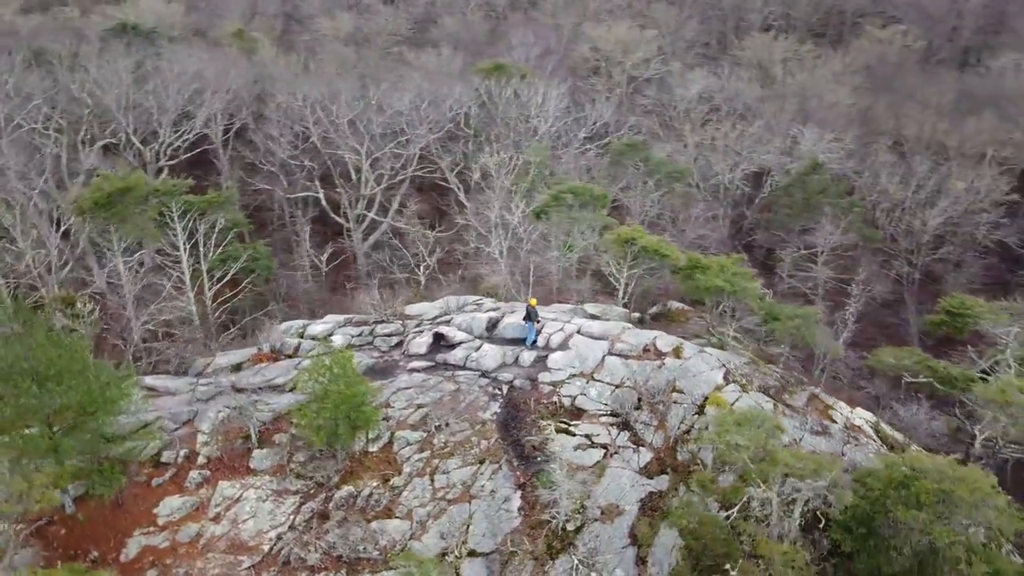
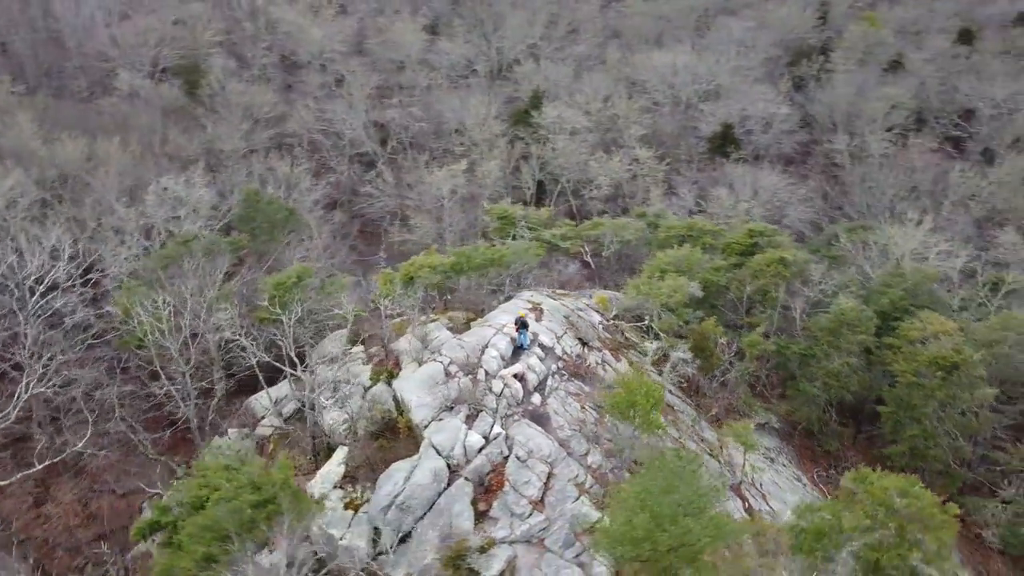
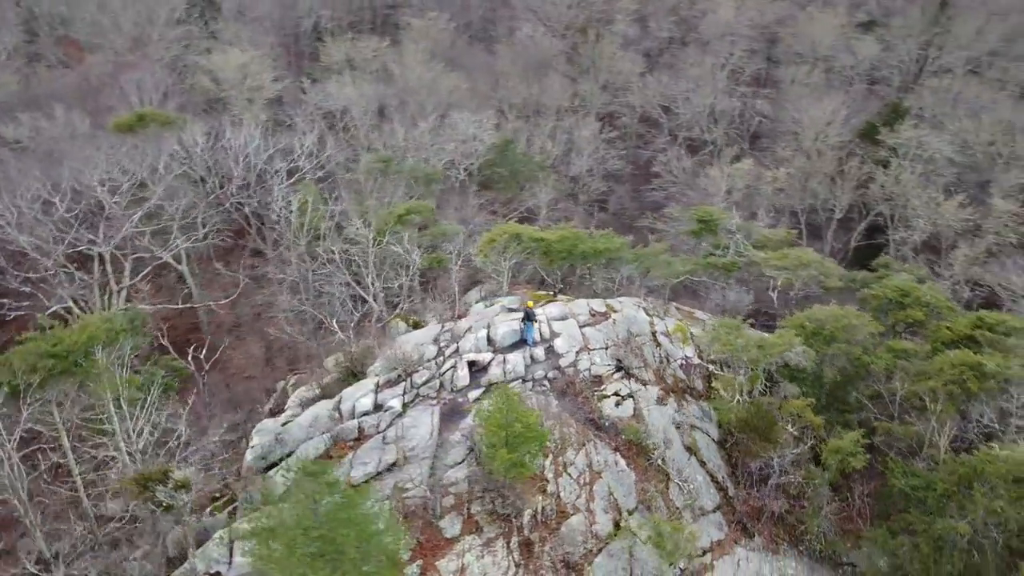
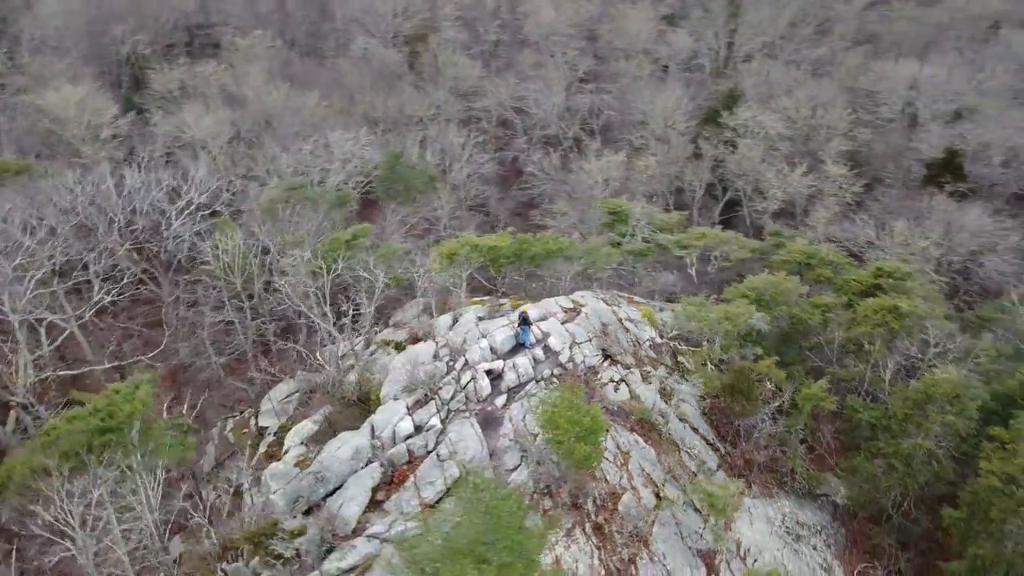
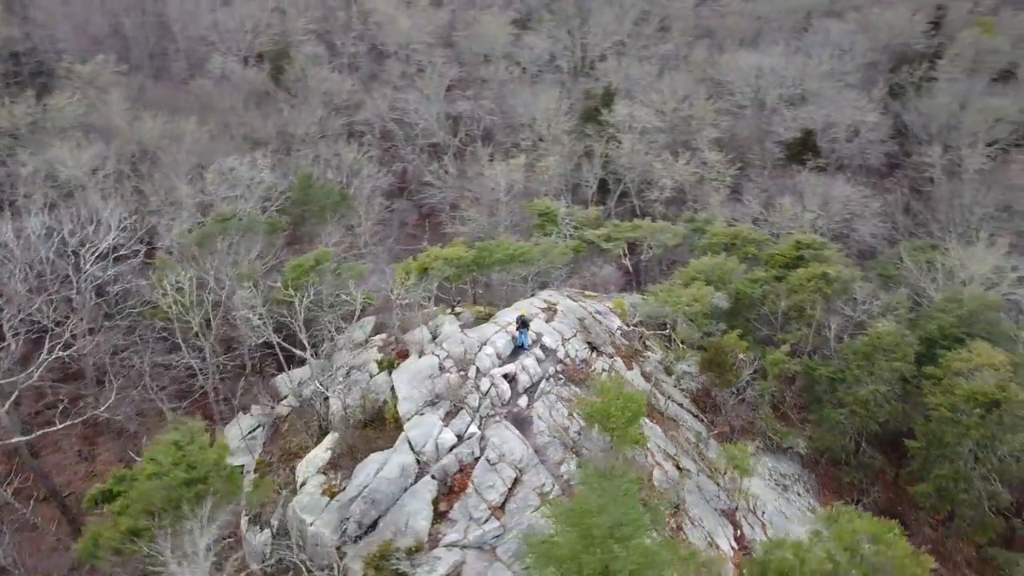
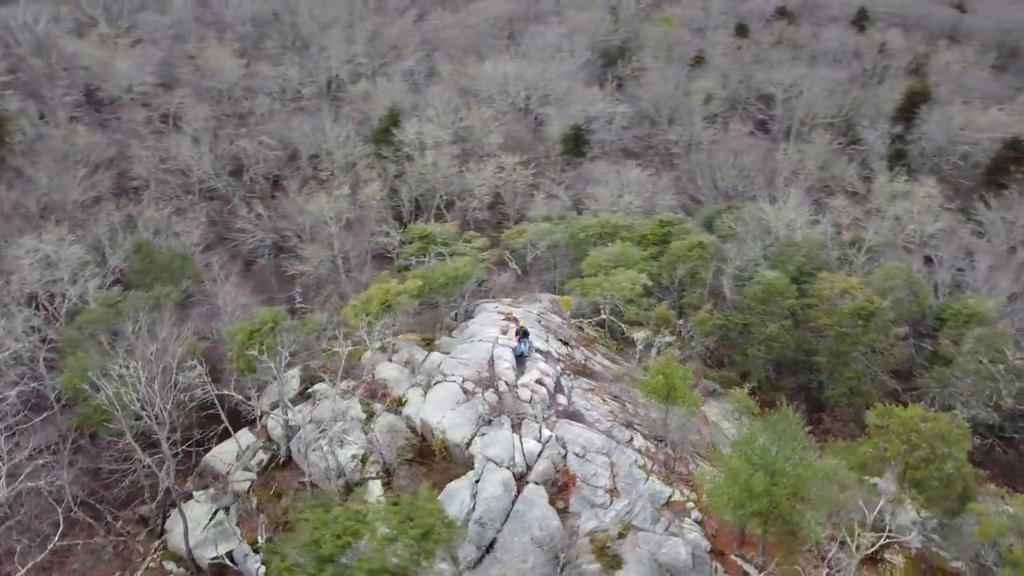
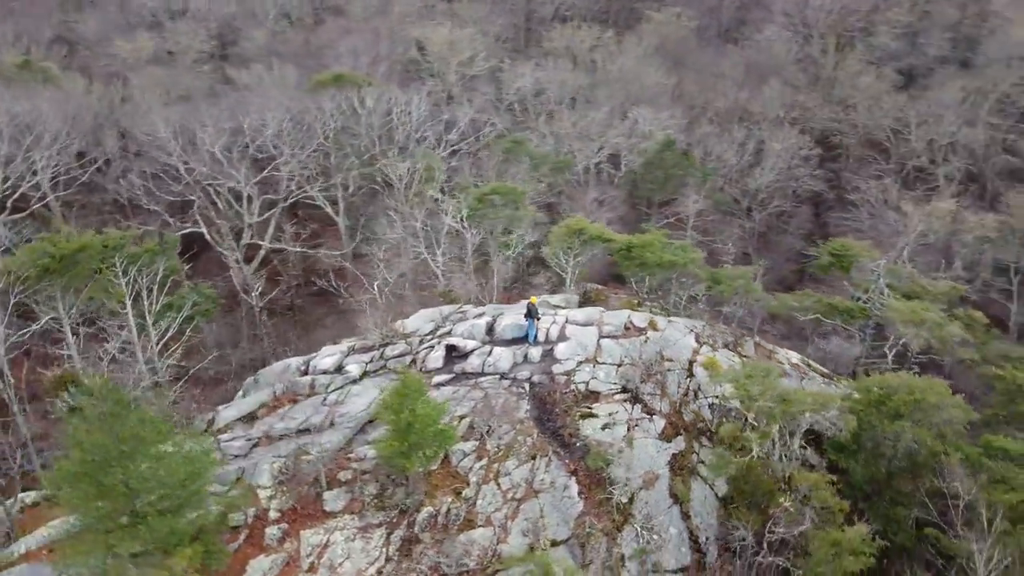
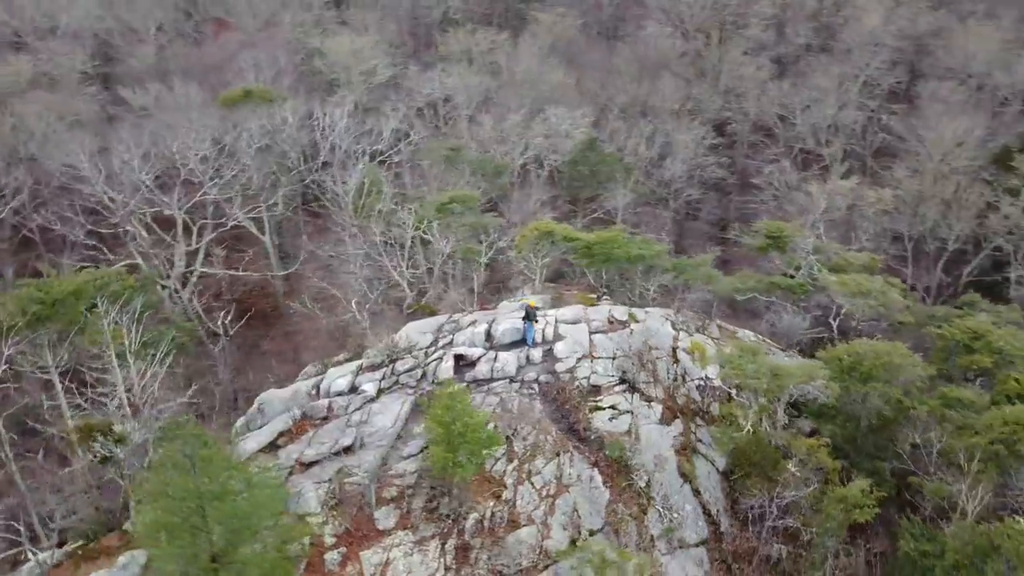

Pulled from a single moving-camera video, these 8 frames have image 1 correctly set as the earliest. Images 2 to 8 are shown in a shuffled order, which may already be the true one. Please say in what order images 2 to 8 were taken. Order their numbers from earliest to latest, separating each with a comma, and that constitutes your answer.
7, 8, 3, 4, 5, 2, 6
